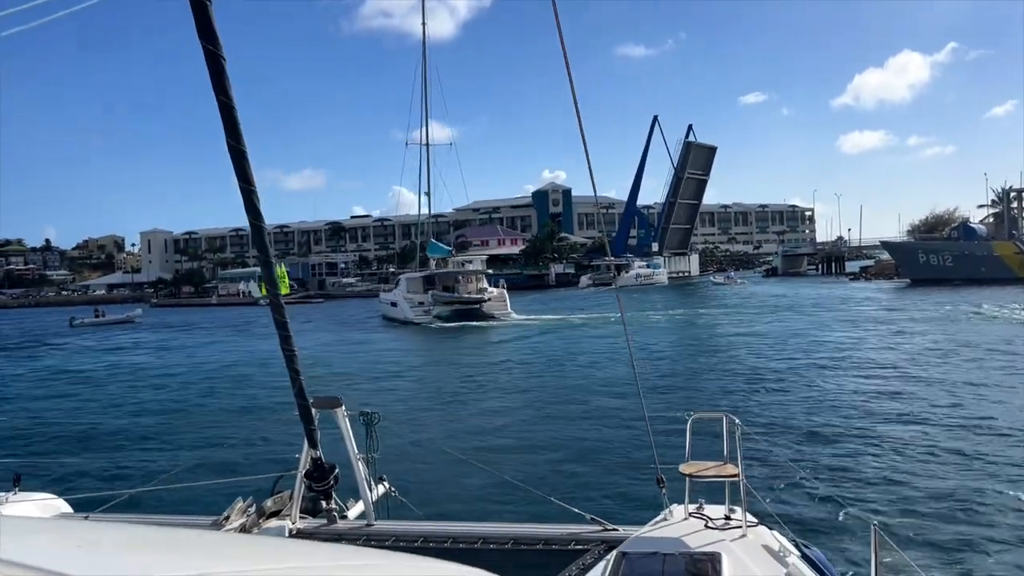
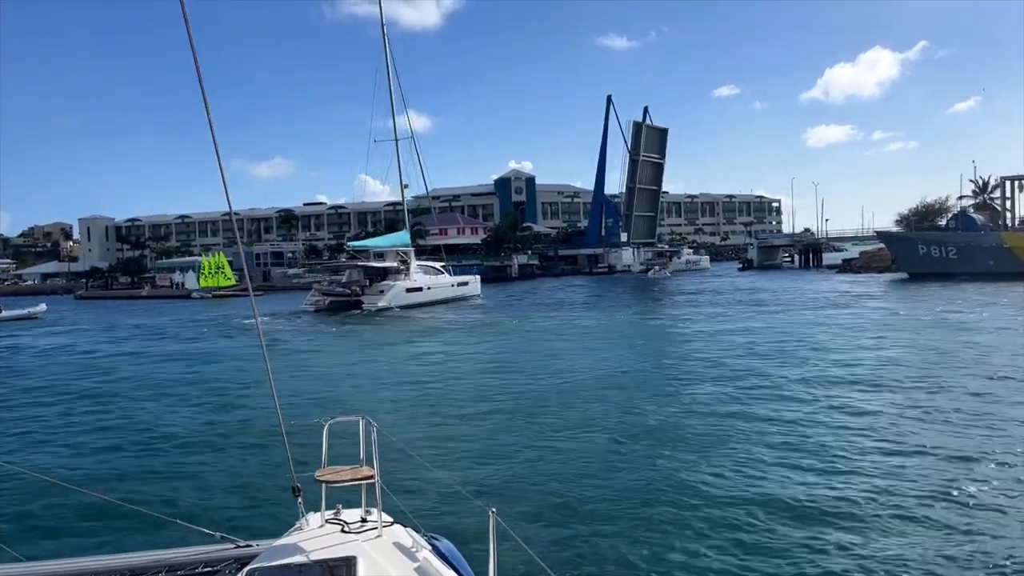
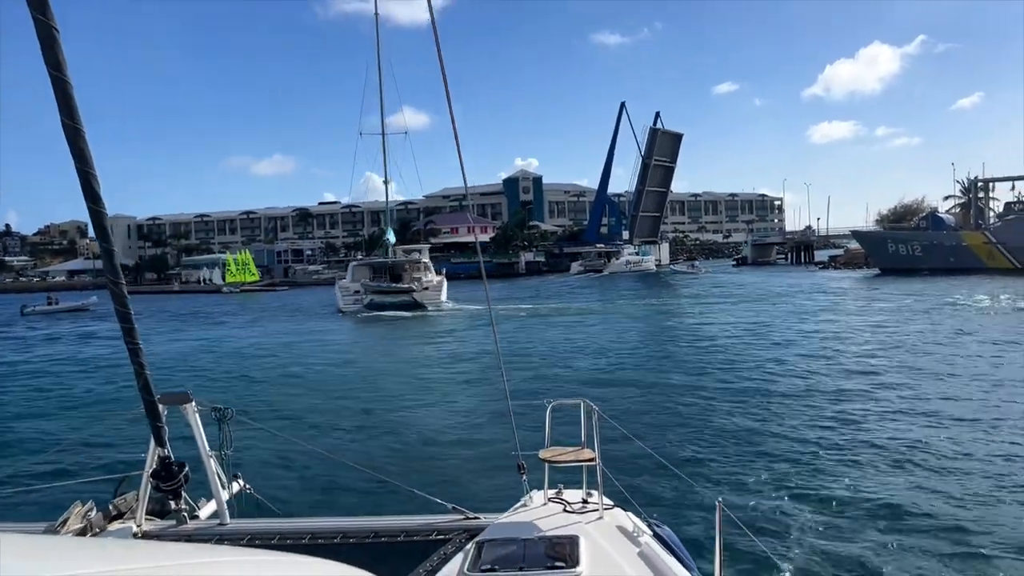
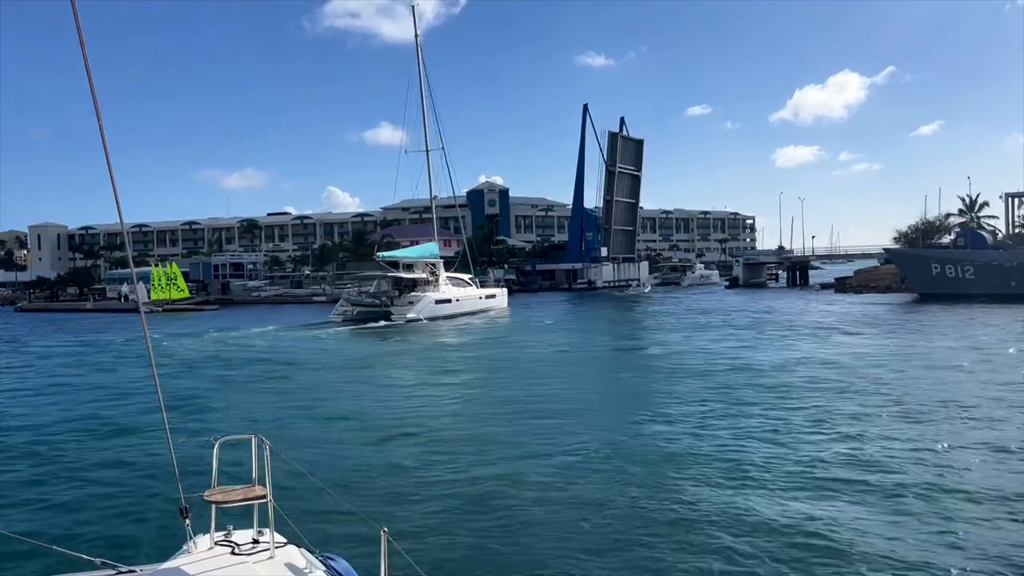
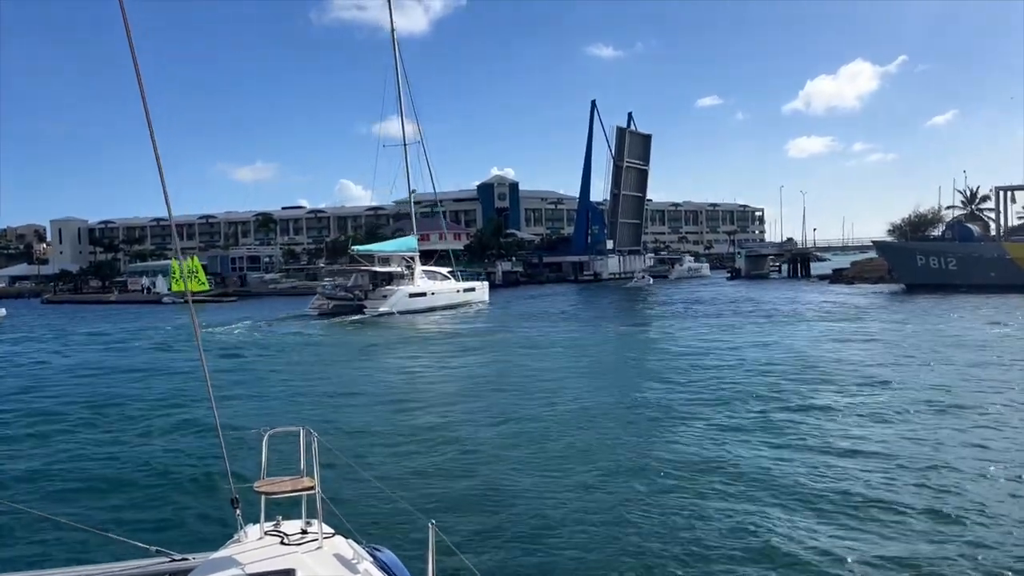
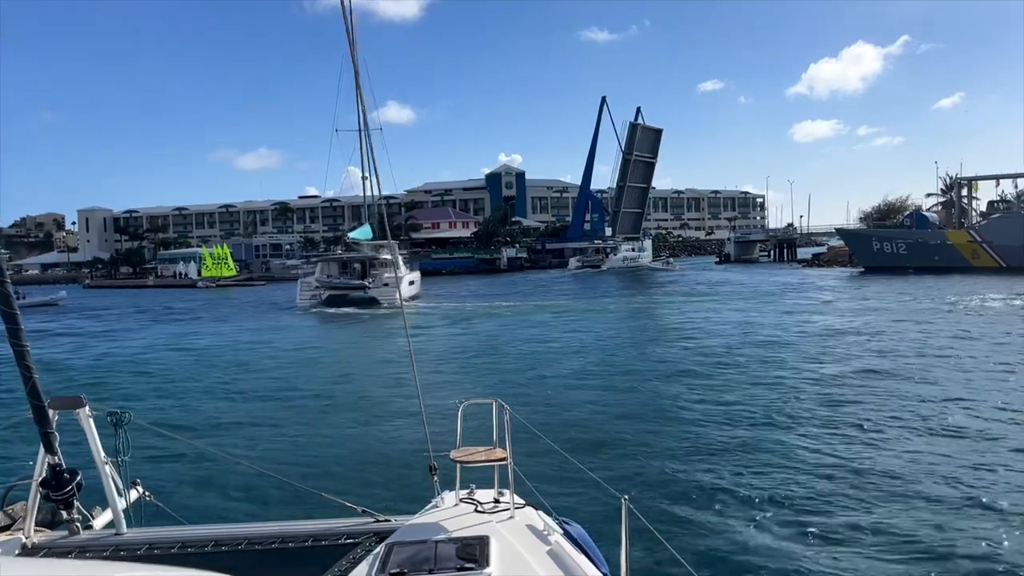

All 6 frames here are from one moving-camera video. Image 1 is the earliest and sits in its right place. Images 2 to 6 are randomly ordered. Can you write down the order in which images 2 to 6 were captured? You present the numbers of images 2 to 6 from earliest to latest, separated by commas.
3, 6, 2, 5, 4
